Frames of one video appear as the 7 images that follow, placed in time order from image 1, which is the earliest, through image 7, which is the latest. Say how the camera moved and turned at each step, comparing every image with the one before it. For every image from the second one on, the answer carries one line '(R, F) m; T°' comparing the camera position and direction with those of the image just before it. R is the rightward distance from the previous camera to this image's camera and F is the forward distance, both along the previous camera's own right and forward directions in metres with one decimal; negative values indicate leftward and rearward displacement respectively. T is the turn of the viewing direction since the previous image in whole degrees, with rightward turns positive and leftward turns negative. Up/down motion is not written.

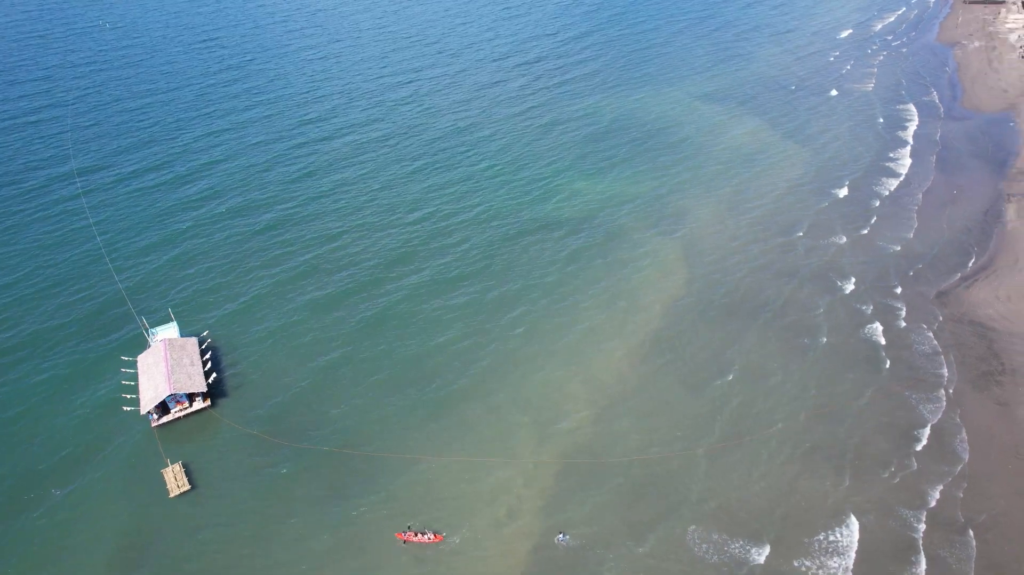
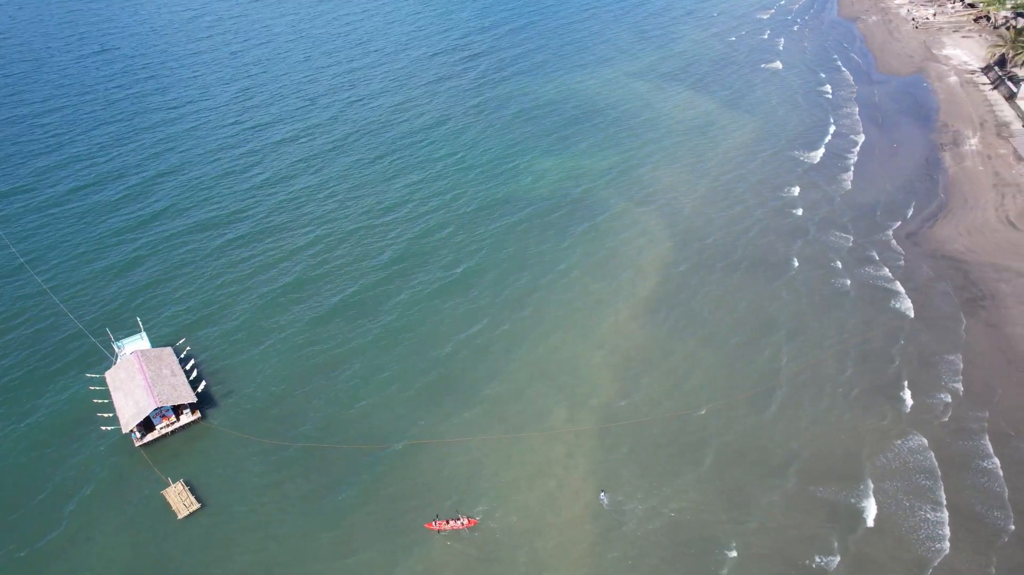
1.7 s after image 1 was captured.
(-7.1, +2.1) m; +7°
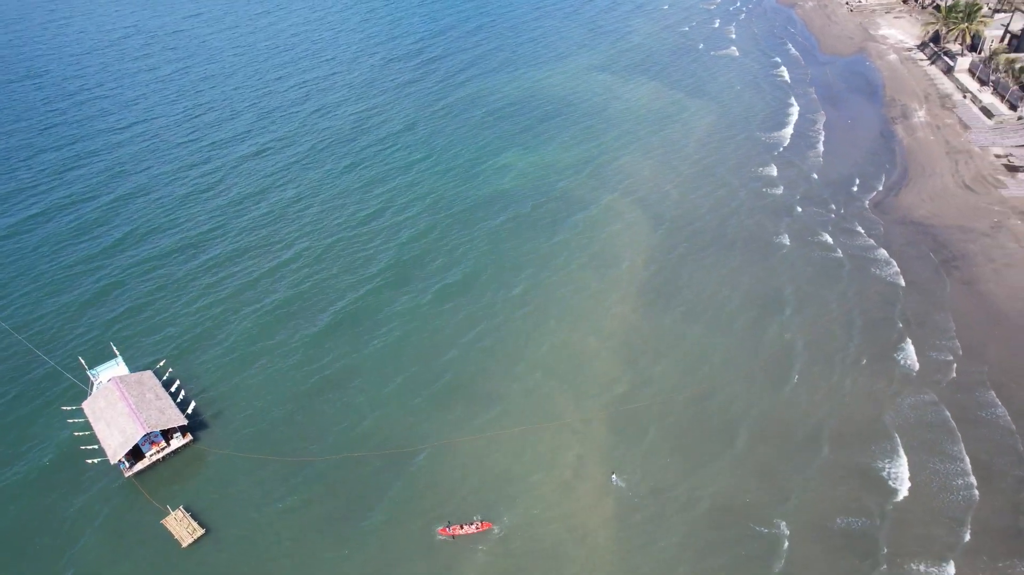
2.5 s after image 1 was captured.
(-2.9, +0.6) m; +4°
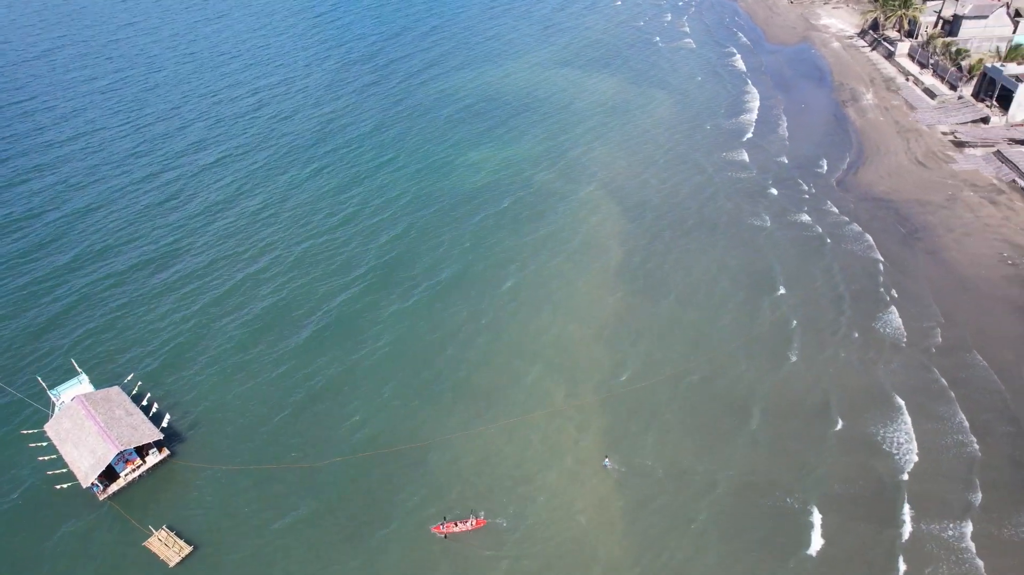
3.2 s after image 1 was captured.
(-2.2, +0.8) m; +4°
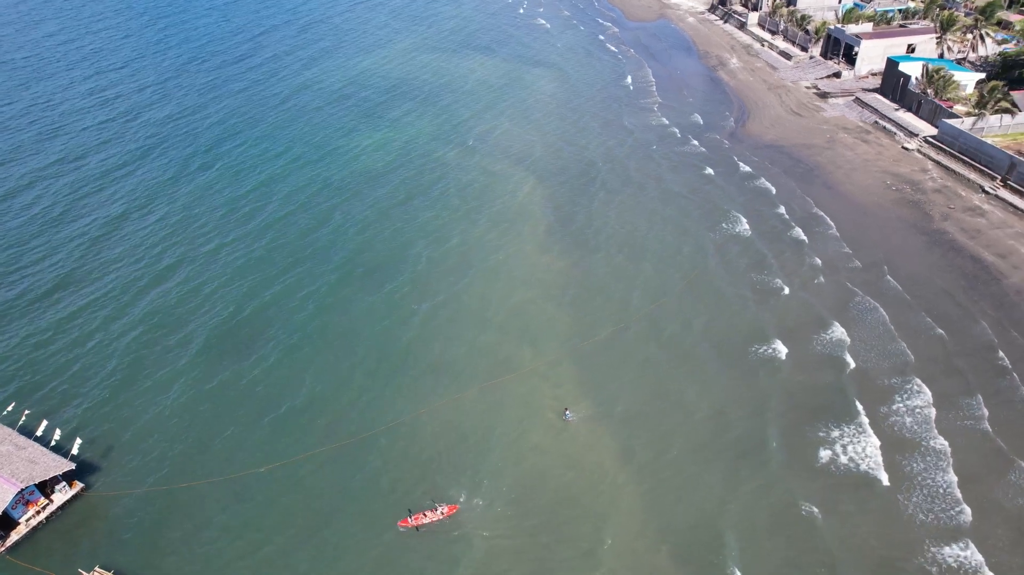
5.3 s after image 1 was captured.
(-5.5, +2.9) m; +11°
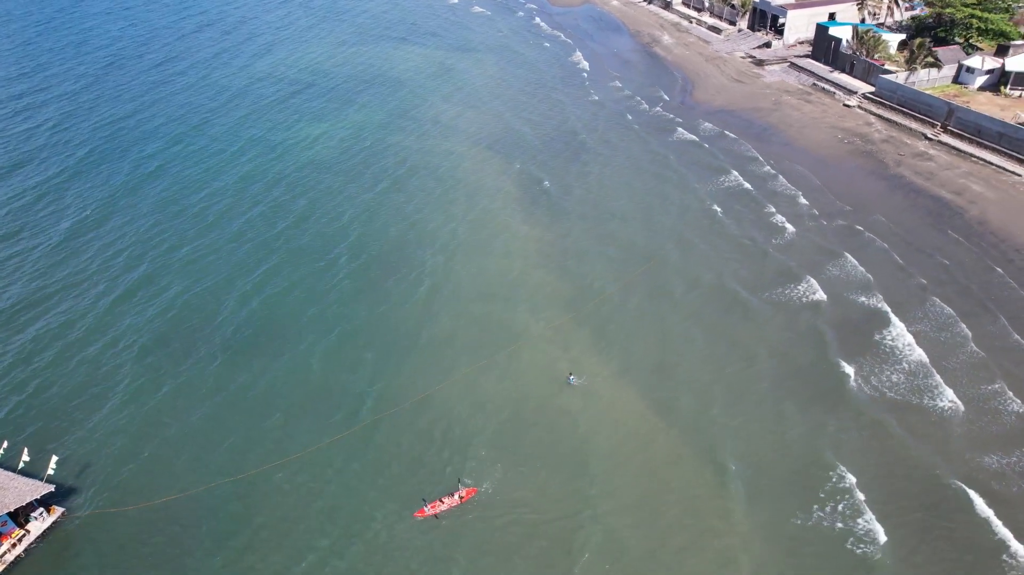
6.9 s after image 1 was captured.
(-4.7, +1.7) m; +6°
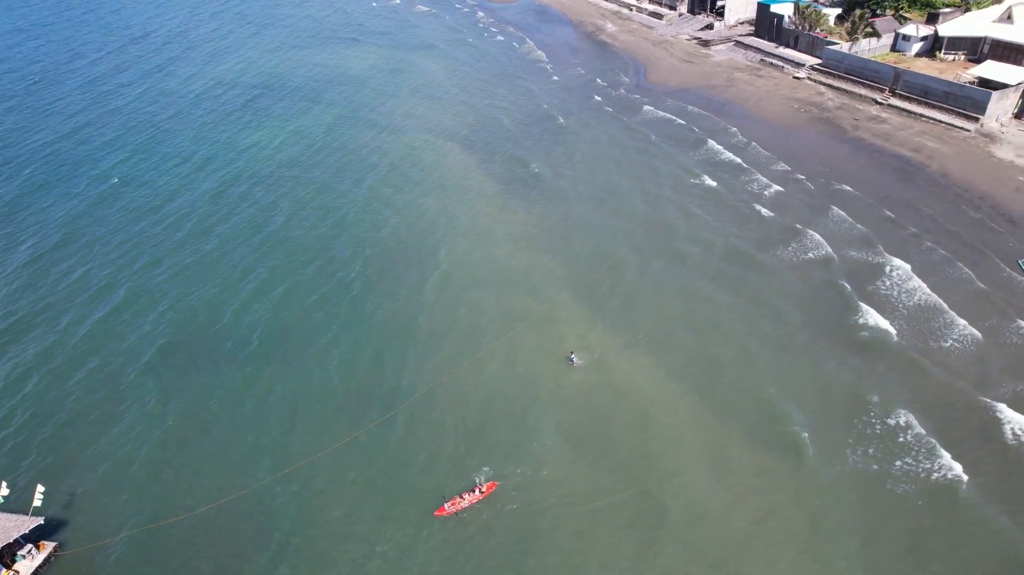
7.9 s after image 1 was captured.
(-3.6, +0.8) m; +5°
